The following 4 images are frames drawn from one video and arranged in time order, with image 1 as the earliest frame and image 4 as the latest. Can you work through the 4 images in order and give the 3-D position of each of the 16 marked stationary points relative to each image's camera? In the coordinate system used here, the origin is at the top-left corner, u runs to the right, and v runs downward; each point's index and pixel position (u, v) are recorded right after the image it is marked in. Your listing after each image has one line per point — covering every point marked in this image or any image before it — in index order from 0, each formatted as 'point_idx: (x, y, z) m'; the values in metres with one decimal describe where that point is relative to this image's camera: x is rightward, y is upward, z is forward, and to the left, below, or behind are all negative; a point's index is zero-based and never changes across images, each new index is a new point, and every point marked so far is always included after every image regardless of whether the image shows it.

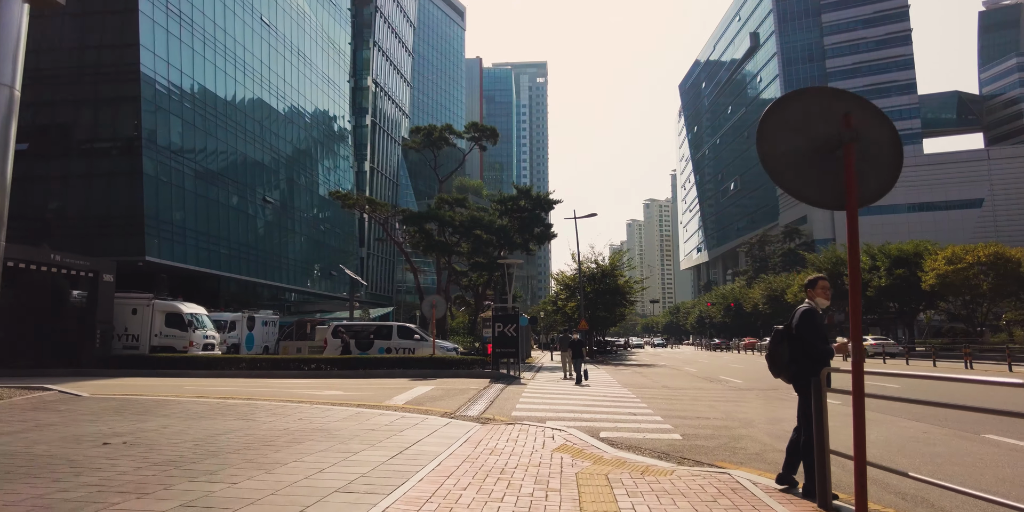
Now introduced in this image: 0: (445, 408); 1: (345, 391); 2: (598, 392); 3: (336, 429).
0: (-1.3, -2.8, +12.3) m
1: (-3.8, -3.1, +15.3) m
2: (+2.3, -3.6, +17.5) m
3: (-2.6, -2.5, +9.7) m
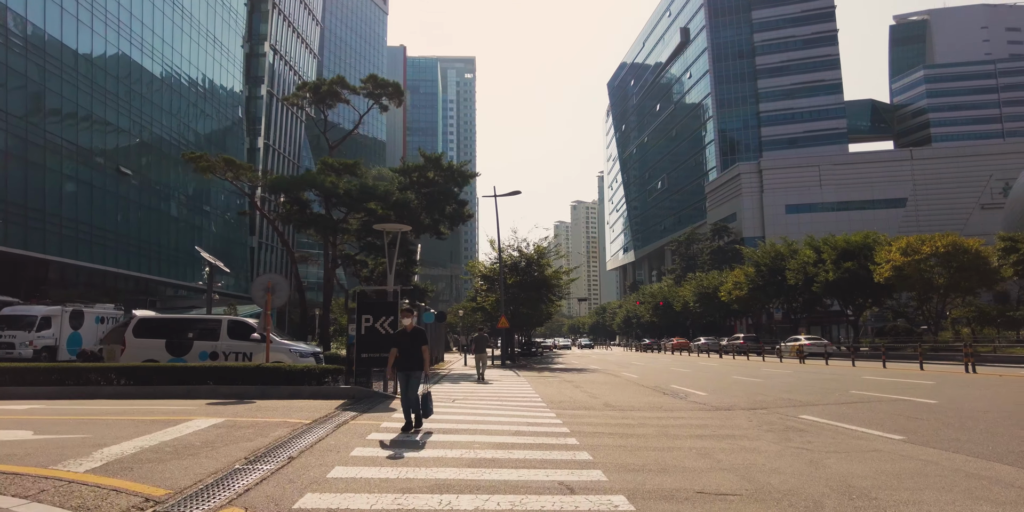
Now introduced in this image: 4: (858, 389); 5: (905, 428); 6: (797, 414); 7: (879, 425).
0: (-3.0, -2.0, +5.6) m
1: (-5.9, -2.2, +8.3) m
2: (-0.1, -2.8, +11.3) m
3: (-4.0, -1.6, +2.9) m
4: (+8.6, -3.3, +16.5) m
5: (+5.7, -2.5, +9.6) m
6: (+5.1, -2.9, +12.0) m
7: (+5.6, -2.6, +10.1) m
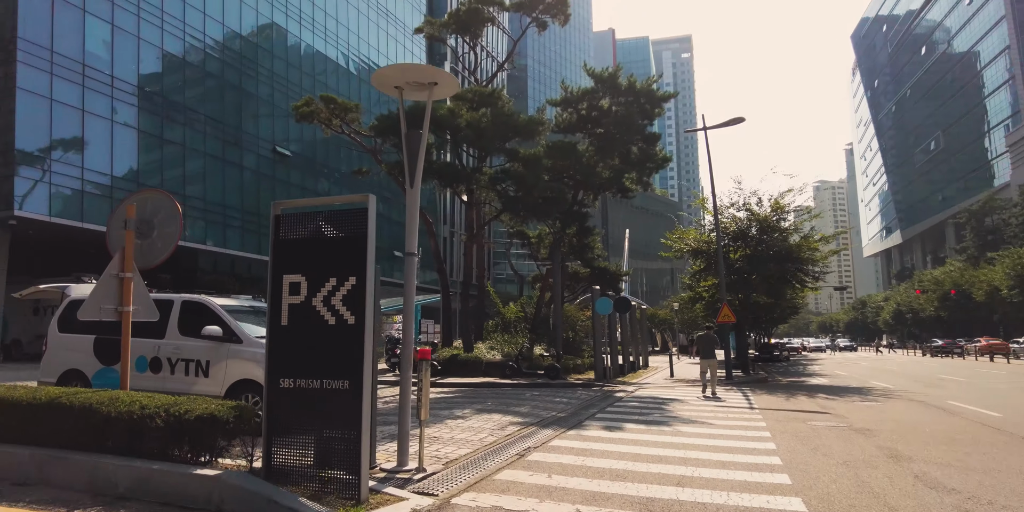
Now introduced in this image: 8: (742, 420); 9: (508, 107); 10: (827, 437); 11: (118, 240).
0: (-4.3, -0.9, -2.6) m
1: (-6.1, -1.3, +0.9) m
2: (+0.3, -1.6, +1.8) m
3: (-6.2, -0.7, -4.8) m
4: (+10.3, -1.7, +3.8) m
5: (+5.2, -1.1, -1.7) m
6: (+5.5, -1.5, +0.7) m
7: (+5.3, -1.2, -1.2) m
8: (+3.7, -2.7, +10.9) m
9: (-0.1, +4.3, +19.9) m
10: (+4.4, -2.5, +9.4) m
11: (-3.7, +0.2, +6.4) m
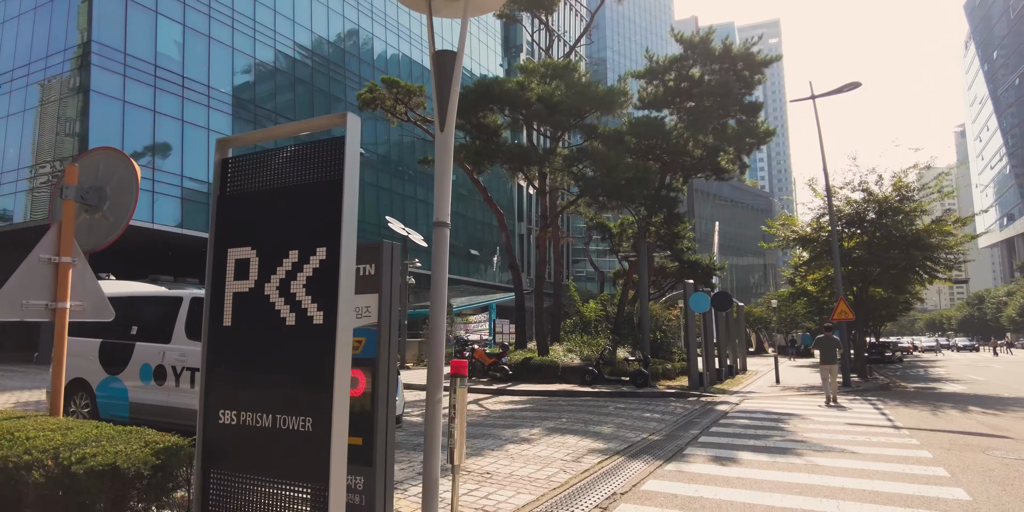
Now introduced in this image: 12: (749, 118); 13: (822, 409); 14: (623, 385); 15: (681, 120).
0: (-4.9, -0.8, -4.0) m
1: (-6.3, -1.2, -0.3) m
2: (+0.3, -1.4, -0.3) m
3: (-7.0, -0.6, -6.0) m
4: (+10.4, -1.3, +0.6) m
5: (+4.7, -0.8, -4.3) m
6: (+5.3, -1.2, -1.9) m
7: (+4.8, -0.9, -3.8) m
8: (+4.8, -2.4, +8.4) m
9: (+2.0, +4.5, +17.8) m
10: (+5.2, -2.2, +6.8) m
11: (-3.2, +0.4, +4.8) m
12: (+6.9, +3.9, +19.6) m
13: (+5.9, -2.9, +12.7) m
14: (+2.8, -3.2, +16.7) m
15: (+4.8, +4.1, +19.6) m
